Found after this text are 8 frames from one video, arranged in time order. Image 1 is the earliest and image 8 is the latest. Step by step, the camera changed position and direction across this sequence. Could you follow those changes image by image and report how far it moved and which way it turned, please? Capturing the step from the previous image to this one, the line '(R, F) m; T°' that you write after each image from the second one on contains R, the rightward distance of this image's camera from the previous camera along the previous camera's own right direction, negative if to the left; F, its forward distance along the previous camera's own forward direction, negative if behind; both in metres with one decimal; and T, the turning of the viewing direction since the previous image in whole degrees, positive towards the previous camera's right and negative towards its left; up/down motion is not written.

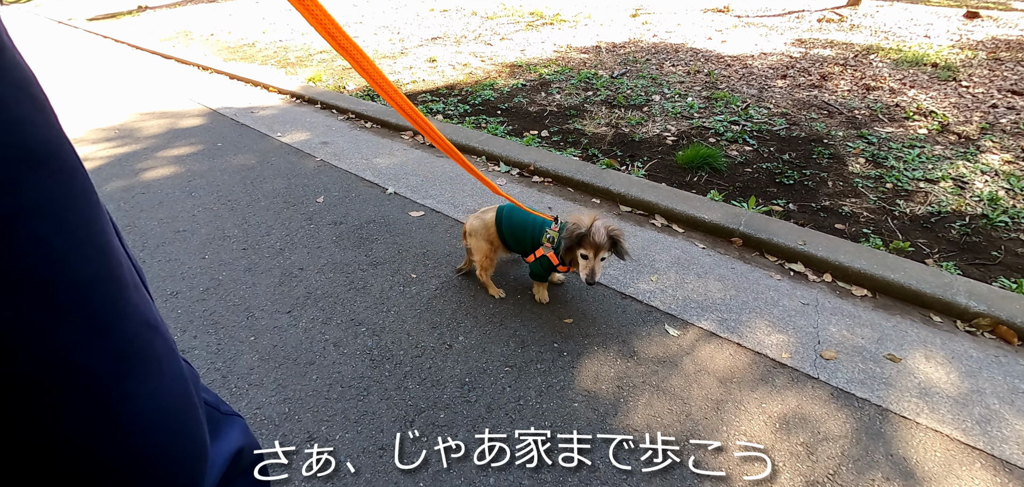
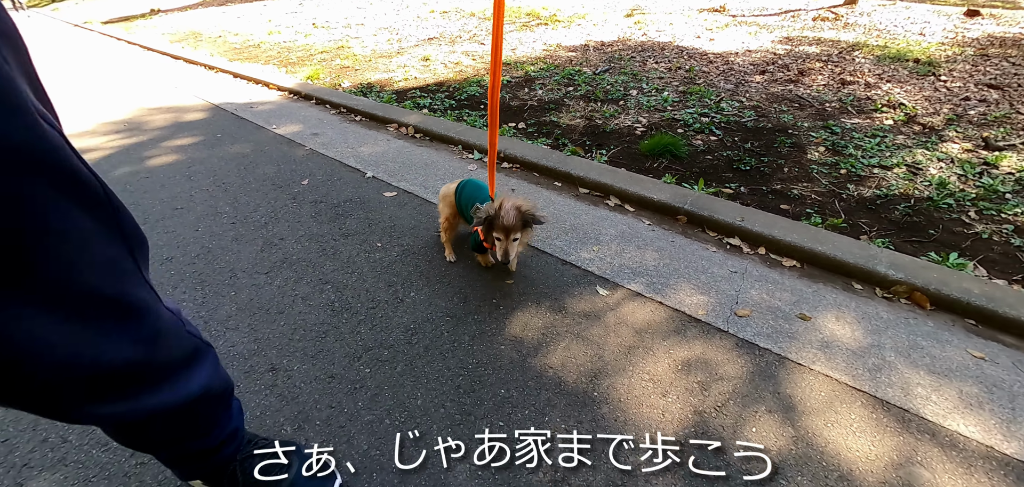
(+0.4, -0.3) m; -2°
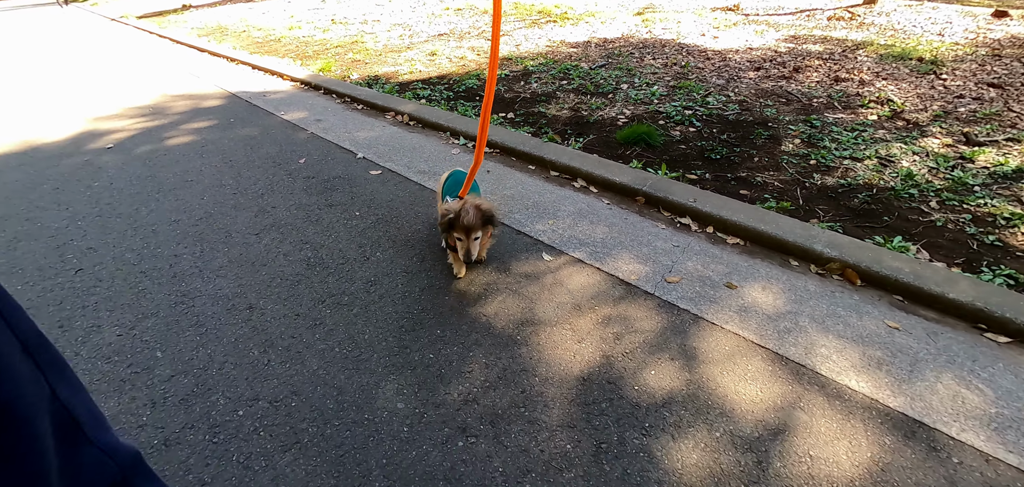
(+0.4, -0.3) m; -3°
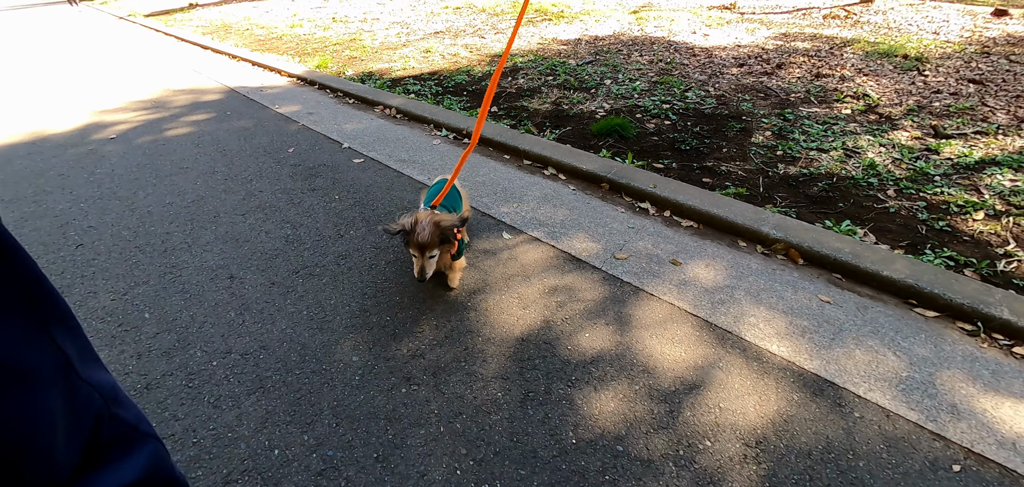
(+0.3, -0.2) m; -1°
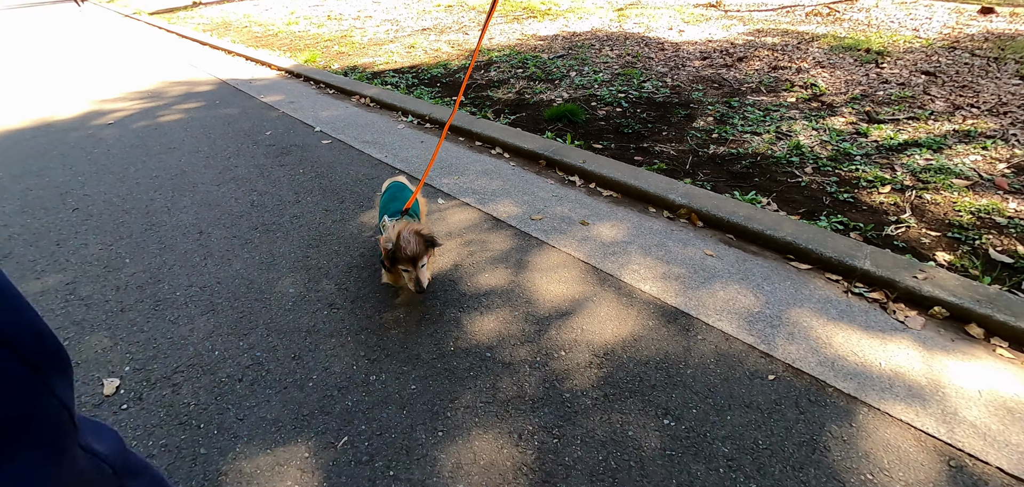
(+0.6, -0.4) m; -2°
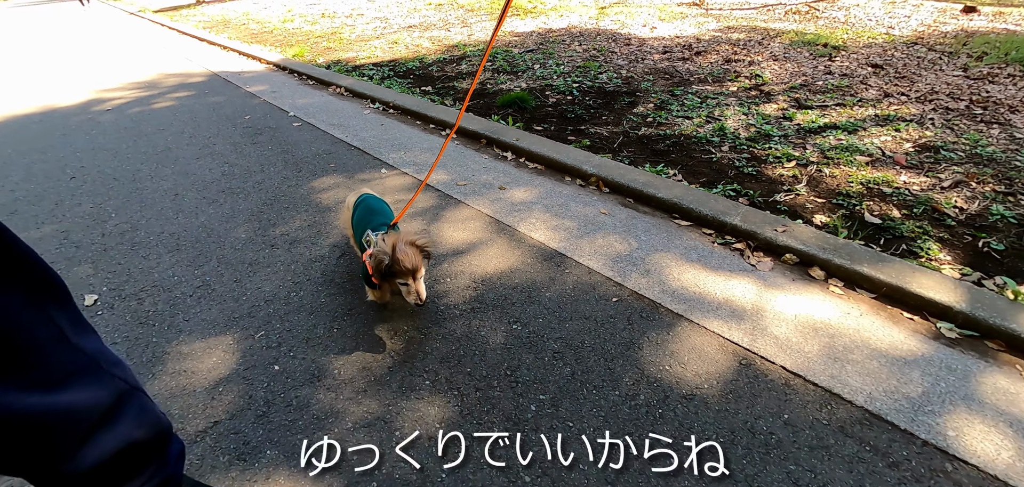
(+0.7, -0.5) m; -2°
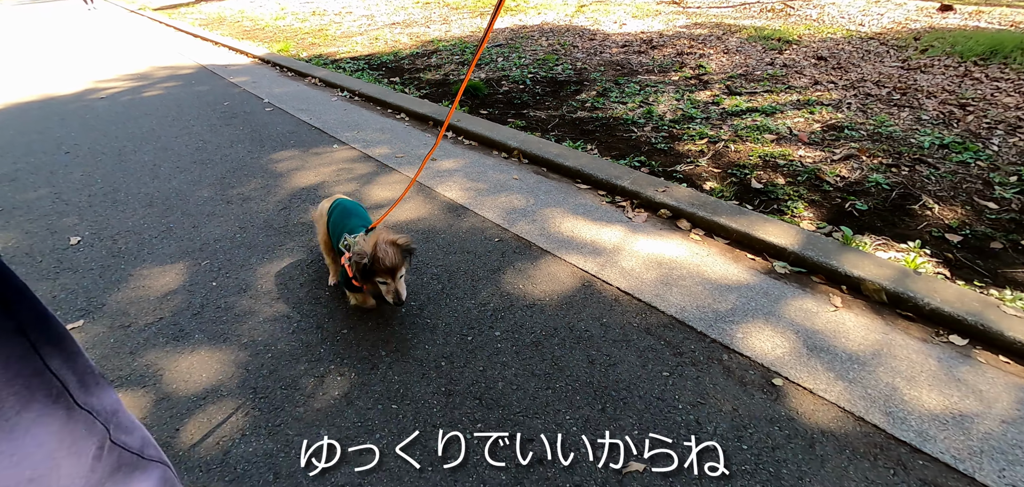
(+0.8, -0.6) m; -2°
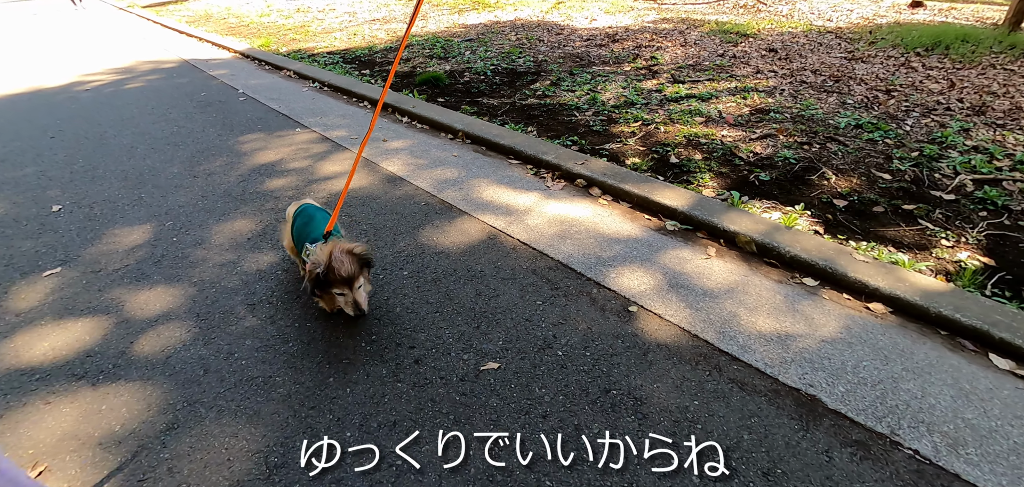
(+0.7, -0.5) m; -1°
